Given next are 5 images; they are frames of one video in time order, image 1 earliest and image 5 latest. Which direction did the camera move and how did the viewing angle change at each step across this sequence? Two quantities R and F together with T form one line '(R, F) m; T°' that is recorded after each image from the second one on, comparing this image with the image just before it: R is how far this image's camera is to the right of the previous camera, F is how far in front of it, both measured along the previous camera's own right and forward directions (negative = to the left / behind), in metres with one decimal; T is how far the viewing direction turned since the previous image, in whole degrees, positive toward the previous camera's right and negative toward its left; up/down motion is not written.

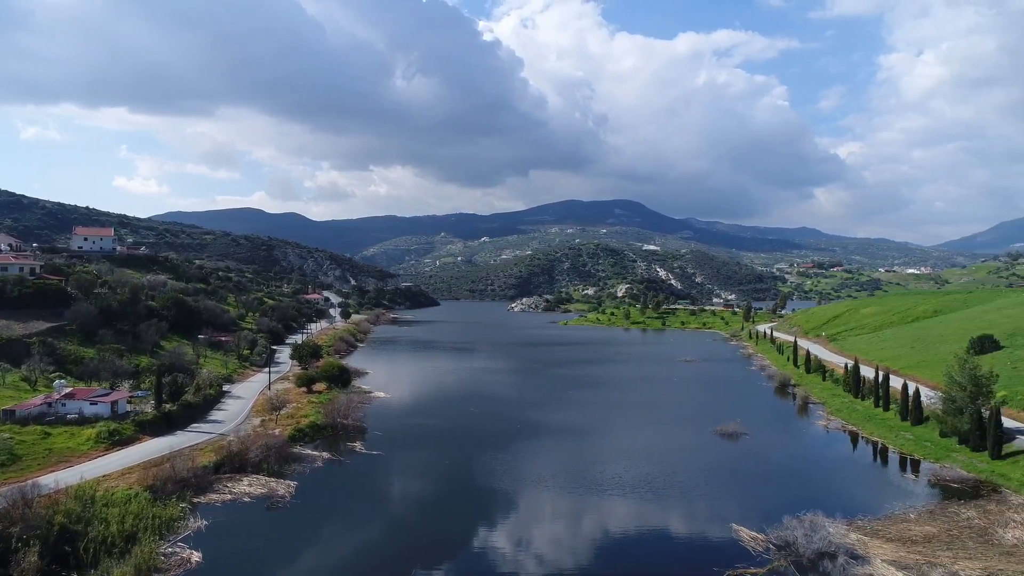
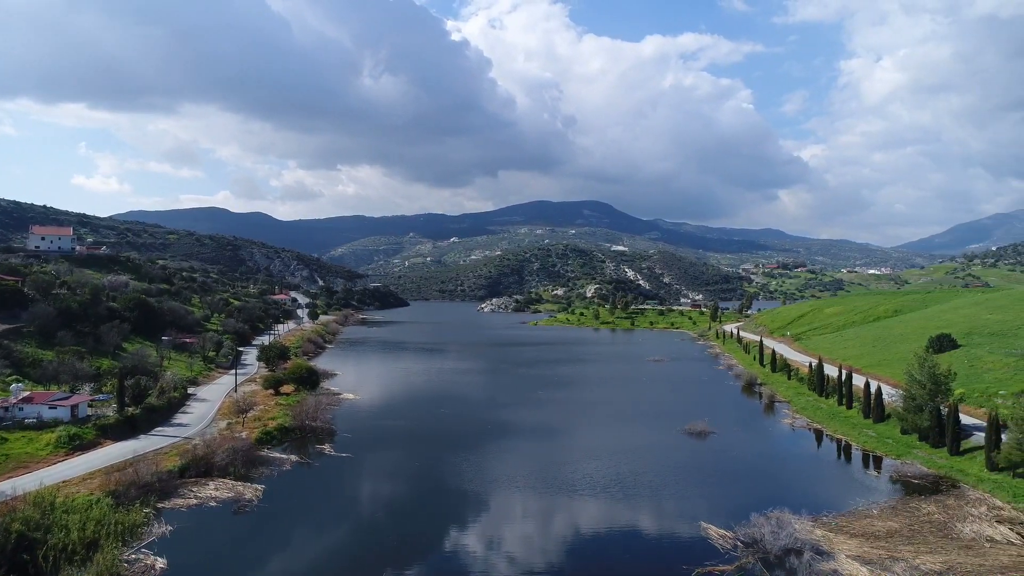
(0.0, -0.1) m; +3°
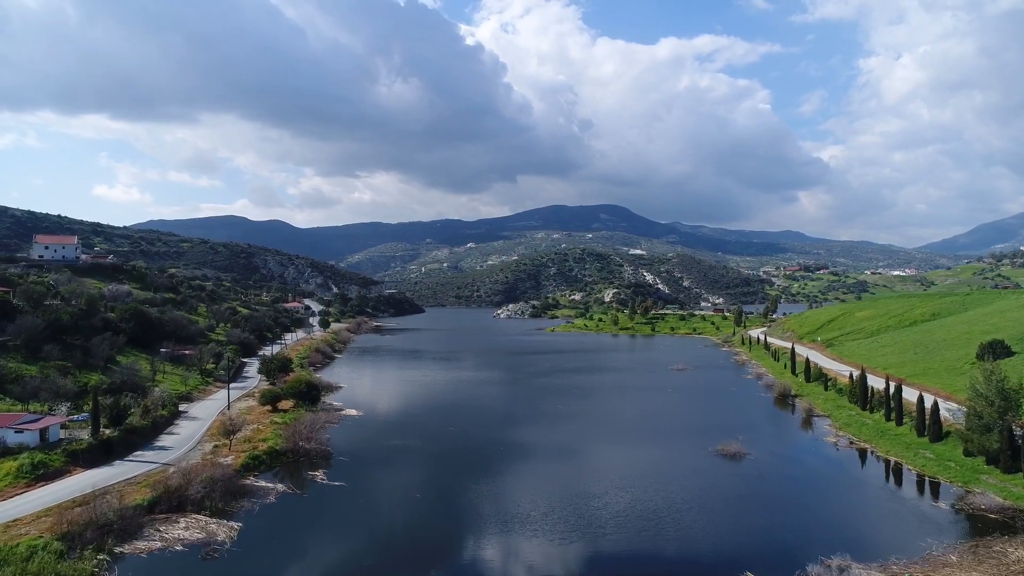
(+0.3, +3.4) m; -2°
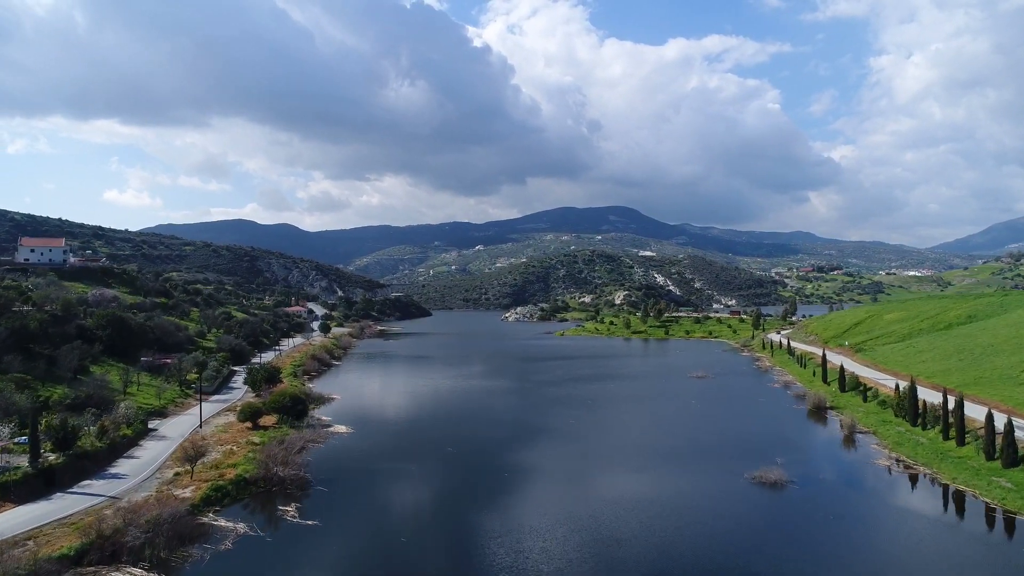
(+0.2, +4.4) m; -1°
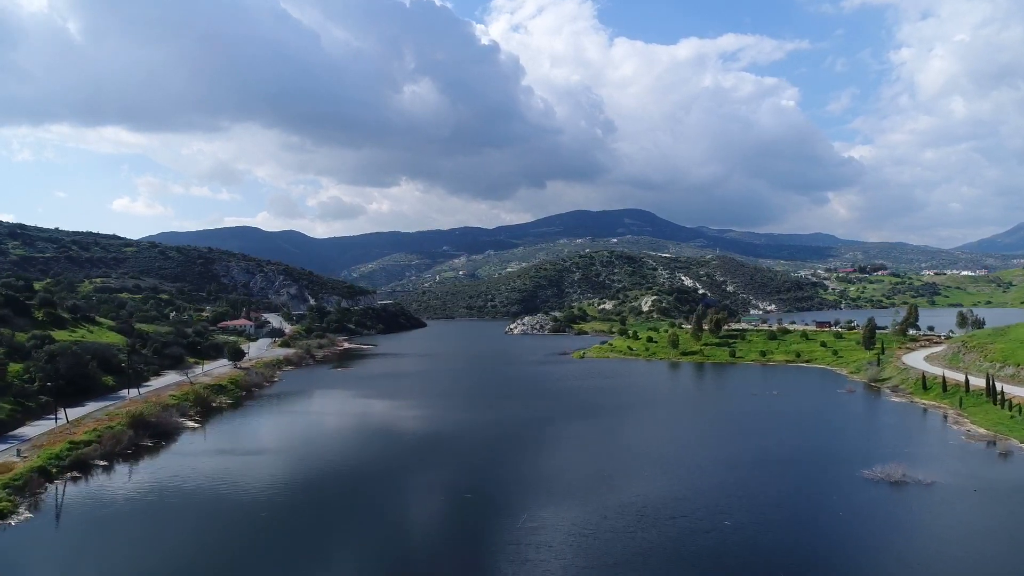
(+2.1, +33.4) m; -1°
